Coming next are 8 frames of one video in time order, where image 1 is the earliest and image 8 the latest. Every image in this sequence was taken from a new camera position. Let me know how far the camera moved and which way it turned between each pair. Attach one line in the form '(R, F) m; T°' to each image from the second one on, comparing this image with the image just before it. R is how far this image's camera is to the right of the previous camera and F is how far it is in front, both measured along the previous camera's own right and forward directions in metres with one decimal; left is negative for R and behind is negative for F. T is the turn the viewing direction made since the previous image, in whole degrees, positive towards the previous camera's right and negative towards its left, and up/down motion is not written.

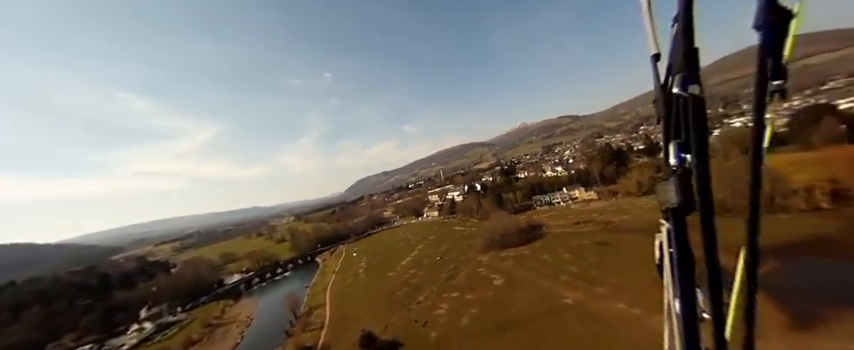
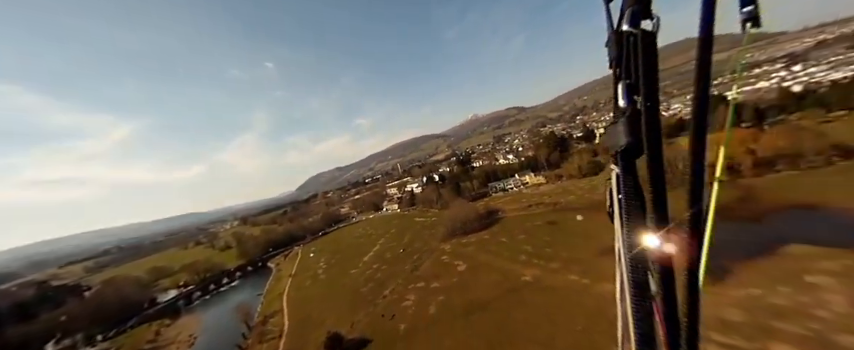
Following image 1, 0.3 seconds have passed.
(-0.6, +0.5) m; +9°
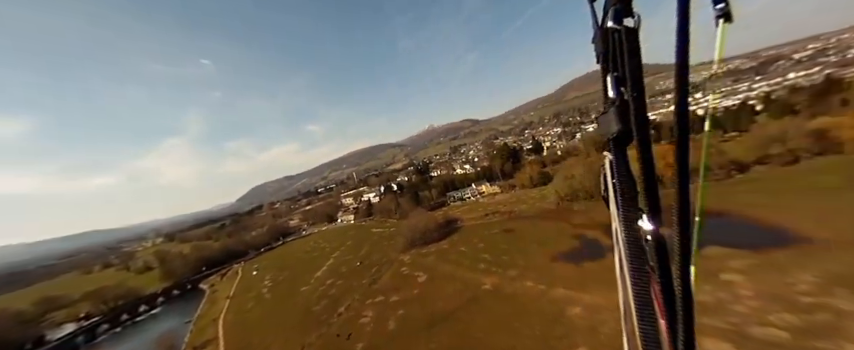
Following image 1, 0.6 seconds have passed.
(-0.7, +0.9) m; +9°
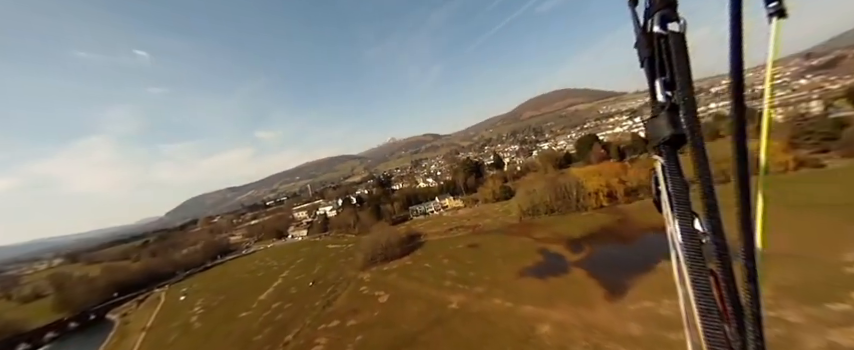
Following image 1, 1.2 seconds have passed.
(-0.8, +2.2) m; +8°
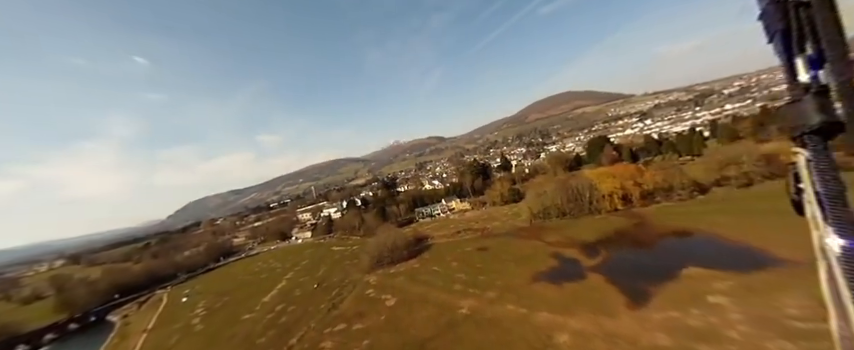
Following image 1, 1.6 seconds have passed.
(-0.9, +1.2) m; -1°
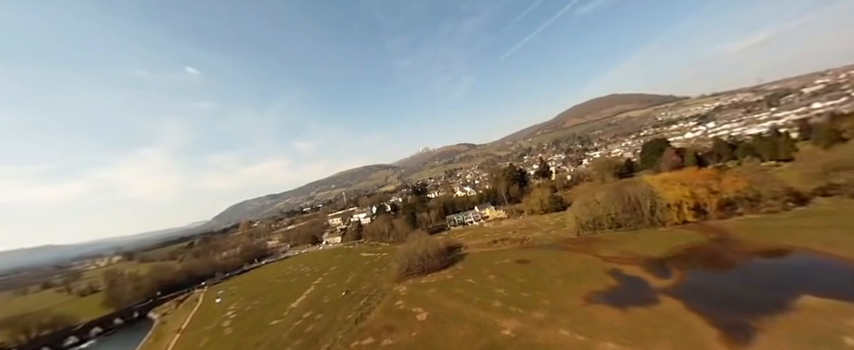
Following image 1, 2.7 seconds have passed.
(-1.2, +3.1) m; -6°
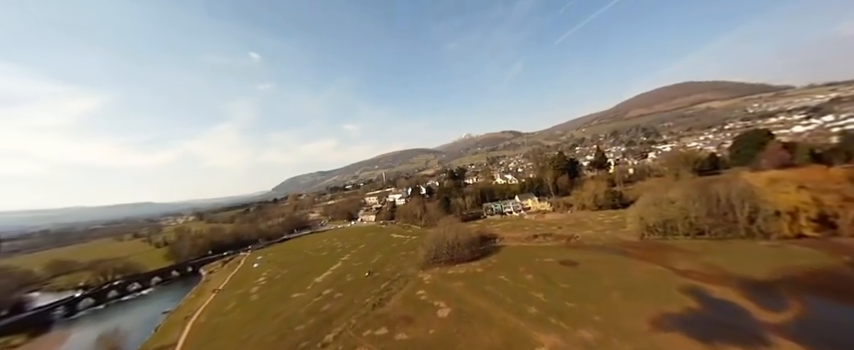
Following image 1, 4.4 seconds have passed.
(+1.1, +4.7) m; -9°
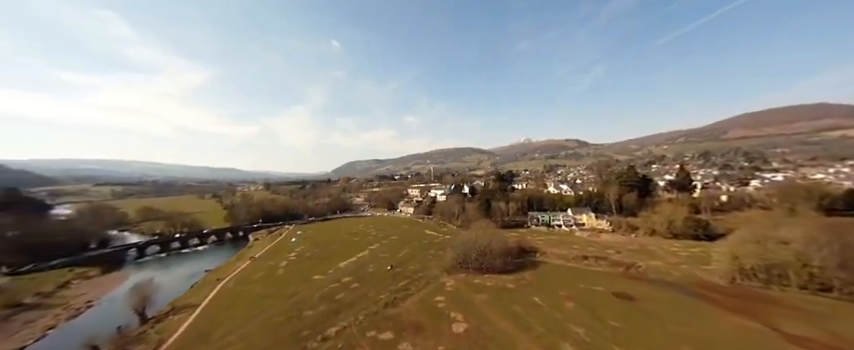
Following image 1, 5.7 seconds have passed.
(+2.0, +3.7) m; -10°
